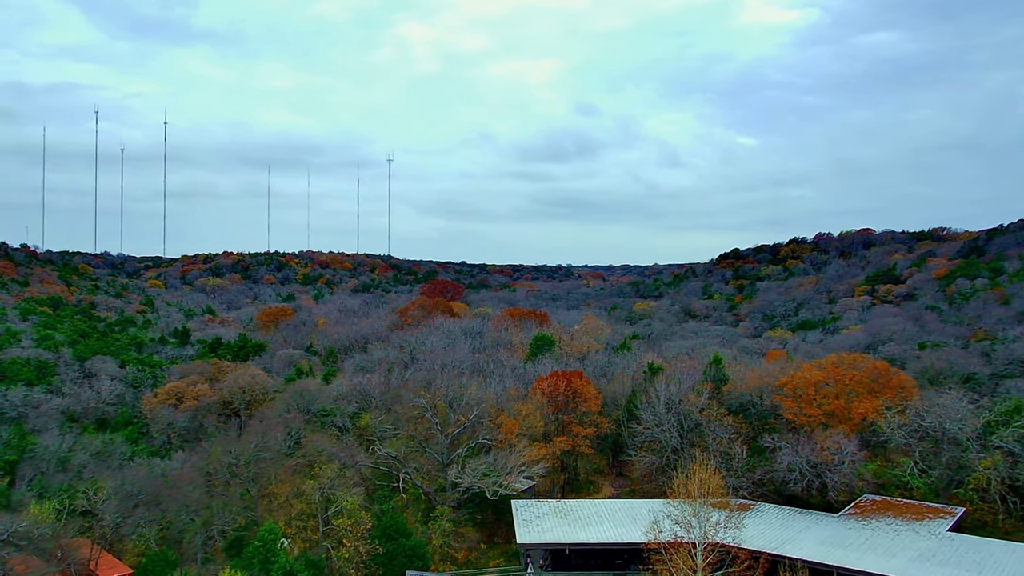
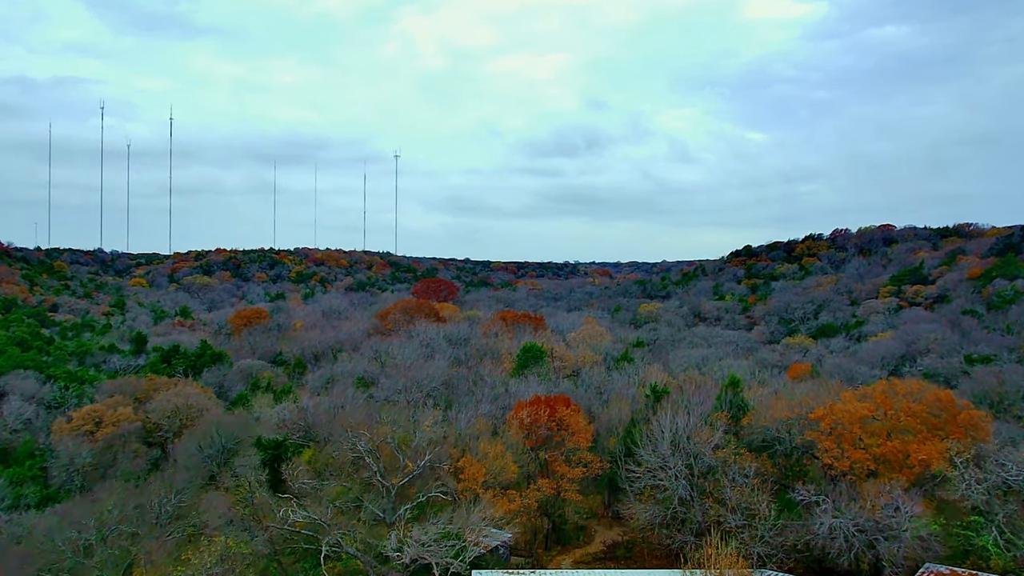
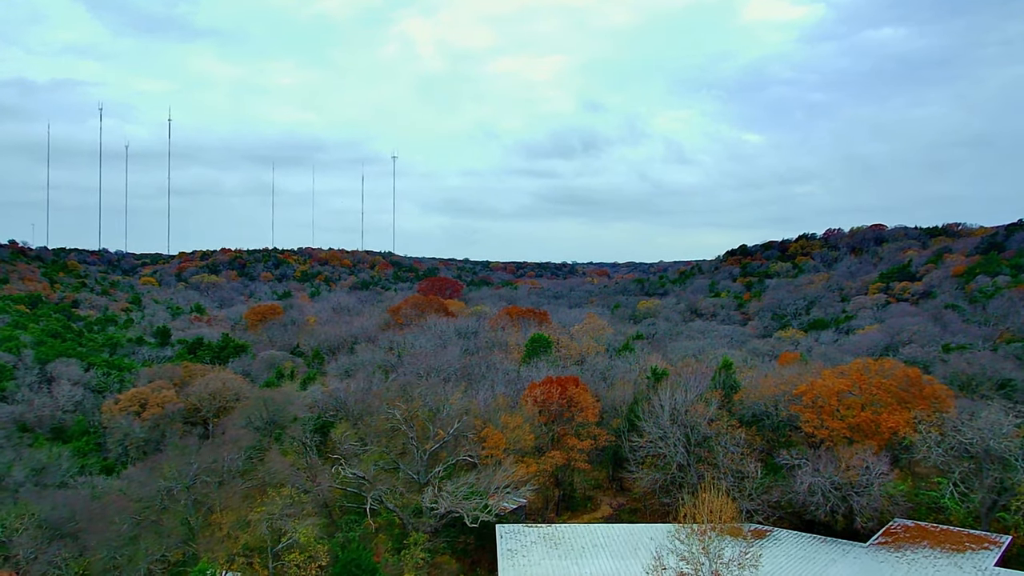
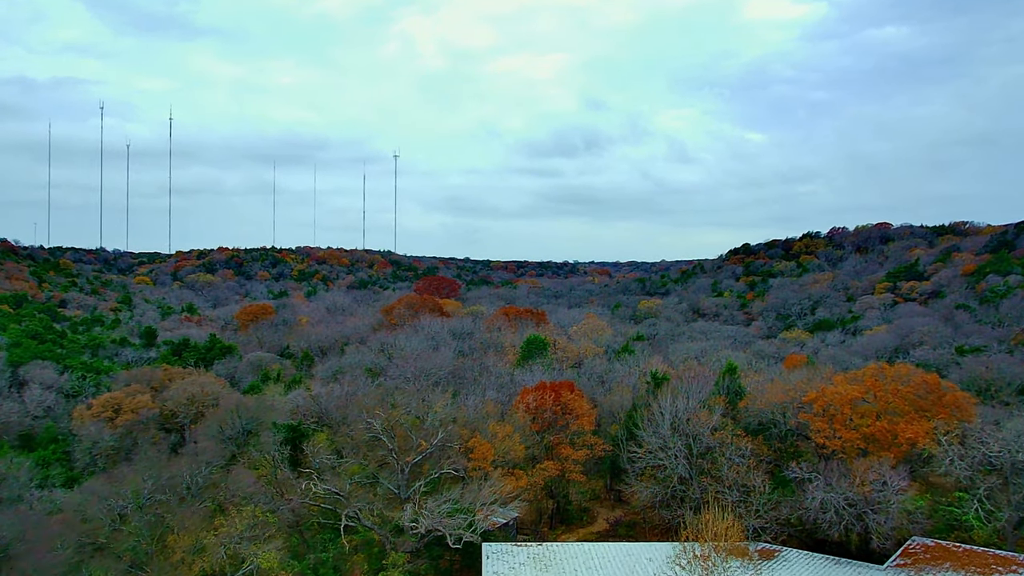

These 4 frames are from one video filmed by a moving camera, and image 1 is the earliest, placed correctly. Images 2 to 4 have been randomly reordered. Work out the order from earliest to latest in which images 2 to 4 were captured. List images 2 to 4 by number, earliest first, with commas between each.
3, 4, 2
